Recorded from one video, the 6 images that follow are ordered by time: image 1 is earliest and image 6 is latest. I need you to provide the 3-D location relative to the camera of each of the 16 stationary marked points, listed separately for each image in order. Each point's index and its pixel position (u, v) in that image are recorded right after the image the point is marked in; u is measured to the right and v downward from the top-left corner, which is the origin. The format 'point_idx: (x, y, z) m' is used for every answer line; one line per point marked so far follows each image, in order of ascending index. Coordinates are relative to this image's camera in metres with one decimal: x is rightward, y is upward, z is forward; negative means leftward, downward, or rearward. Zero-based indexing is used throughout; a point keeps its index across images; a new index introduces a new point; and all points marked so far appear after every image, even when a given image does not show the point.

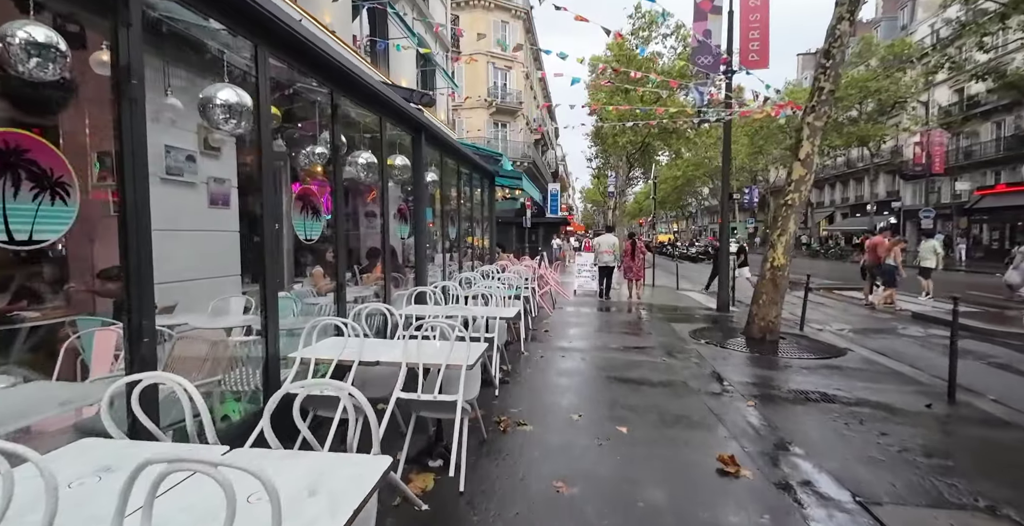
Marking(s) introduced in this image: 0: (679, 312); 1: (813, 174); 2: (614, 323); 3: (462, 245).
0: (+3.6, -1.1, +10.3) m
1: (+4.7, +1.4, +7.4) m
2: (+1.9, -1.1, +8.7) m
3: (-1.1, +0.4, +9.6) m
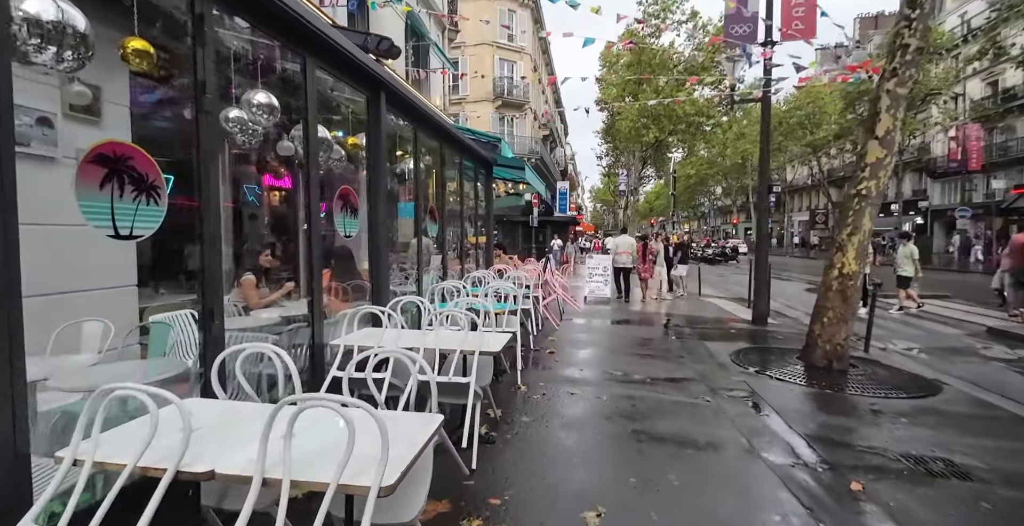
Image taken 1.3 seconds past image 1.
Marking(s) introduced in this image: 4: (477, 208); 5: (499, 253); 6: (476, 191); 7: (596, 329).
0: (+3.6, -1.2, +8.7) m
1: (+4.6, +1.3, +5.8) m
2: (+1.8, -1.2, +7.1) m
3: (-1.1, +0.3, +8.0) m
4: (-0.8, +1.1, +9.5) m
5: (-0.4, +0.2, +11.0) m
6: (-0.7, +1.4, +9.4) m
7: (+1.4, -1.1, +8.1) m
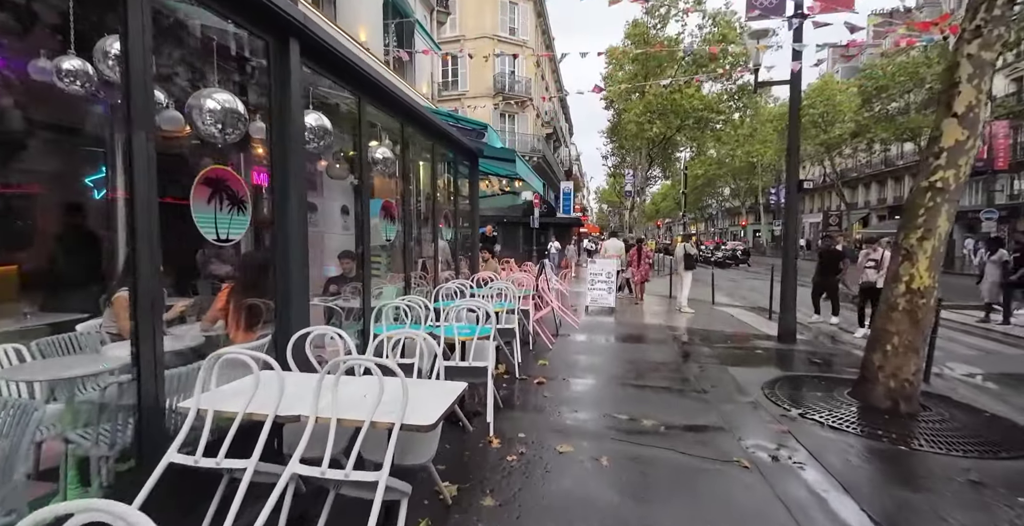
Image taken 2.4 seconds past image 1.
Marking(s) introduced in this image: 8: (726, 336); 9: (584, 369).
0: (+3.4, -1.3, +7.4) m
1: (+4.4, +1.2, +4.5) m
2: (+1.6, -1.3, +5.9) m
3: (-1.3, +0.2, +6.8) m
4: (-1.0, +1.0, +8.3) m
5: (-0.5, +0.1, +9.8) m
6: (-0.9, +1.3, +8.2) m
7: (+1.2, -1.2, +6.8) m
8: (+3.8, -1.3, +8.3) m
9: (+0.9, -1.3, +5.8) m
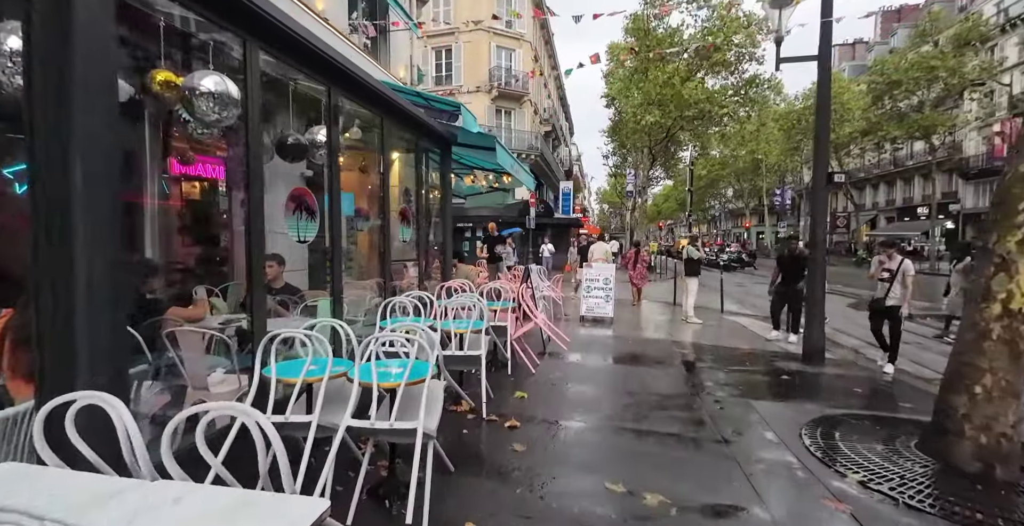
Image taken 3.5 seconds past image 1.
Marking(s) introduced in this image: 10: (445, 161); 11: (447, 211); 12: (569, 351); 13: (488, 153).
0: (+3.1, -1.4, +6.2) m
1: (+4.1, +1.1, +3.3) m
2: (+1.3, -1.4, +4.7) m
3: (-1.6, +0.1, +5.7) m
4: (-1.2, +0.9, +7.1) m
5: (-0.8, 0.0, +8.6) m
6: (-1.2, +1.2, +7.0) m
7: (+0.9, -1.3, +5.7) m
8: (+3.5, -1.4, +7.2) m
9: (+0.6, -1.4, +4.6) m
10: (-1.0, +1.6, +7.5) m
11: (-1.0, +0.8, +7.8) m
12: (+0.8, -1.2, +6.7) m
13: (-0.3, +1.8, +7.9) m
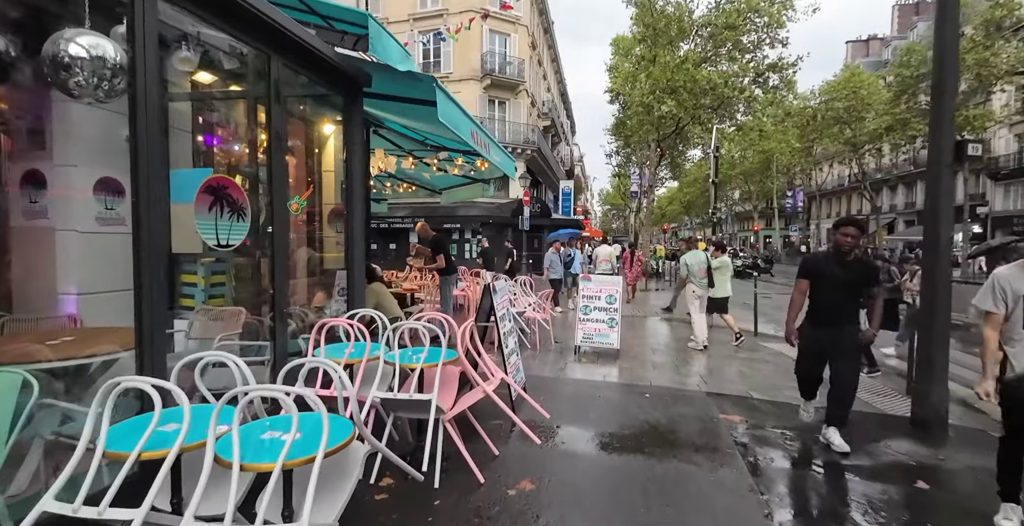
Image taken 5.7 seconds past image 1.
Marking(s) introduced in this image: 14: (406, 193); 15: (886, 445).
0: (+2.7, -1.6, +3.8) m
1: (+3.7, +0.9, +0.9) m
2: (+0.9, -1.5, +2.3) m
3: (-2.0, 0.0, +3.3) m
4: (-1.7, +0.8, +4.7) m
5: (-1.3, -0.1, +6.2) m
6: (-1.6, +1.1, +4.6) m
7: (+0.5, -1.5, +3.2) m
8: (+3.0, -1.5, +4.7) m
9: (+0.1, -1.5, +2.2) m
10: (-1.5, +1.4, +5.1) m
11: (-1.4, +0.7, +5.4) m
12: (+0.4, -1.4, +4.2) m
13: (-0.8, +1.6, +5.5) m
14: (-2.8, +1.8, +12.3) m
15: (+3.2, -1.6, +4.1) m
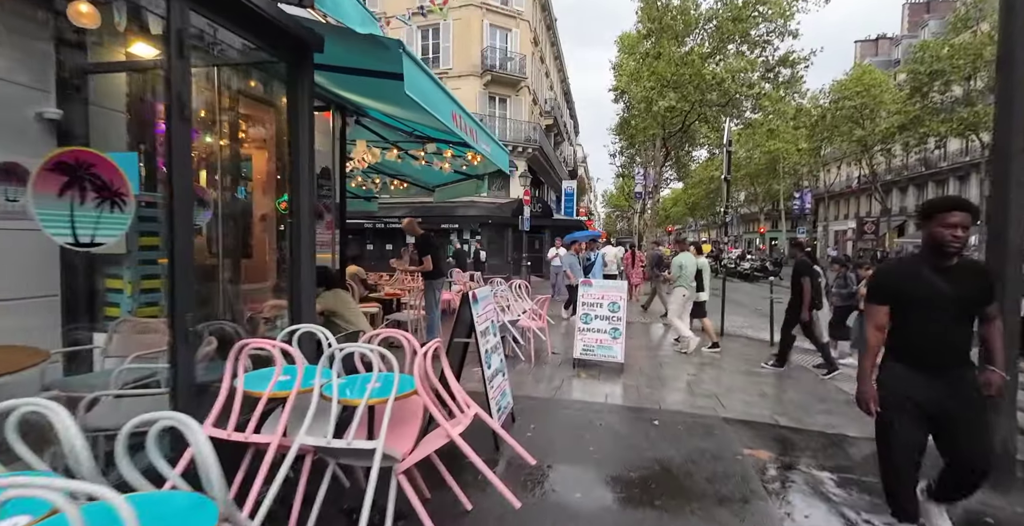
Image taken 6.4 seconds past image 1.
0: (+2.5, -1.6, +3.1) m
1: (+3.5, +0.9, +0.2) m
2: (+0.7, -1.5, +1.6) m
3: (-2.2, 0.0, +2.6) m
4: (-1.8, +0.8, +4.0) m
5: (-1.4, -0.2, +5.5) m
6: (-1.8, +1.1, +3.9) m
7: (+0.3, -1.5, +2.5) m
8: (+2.9, -1.6, +4.0) m
9: (0.0, -1.5, +1.5) m
10: (-1.6, +1.4, +4.4) m
11: (-1.5, +0.7, +4.7) m
12: (+0.2, -1.4, +3.5) m
13: (-0.9, +1.6, +4.8) m
14: (-2.8, +1.8, +11.7) m
15: (+3.1, -1.6, +3.4) m
